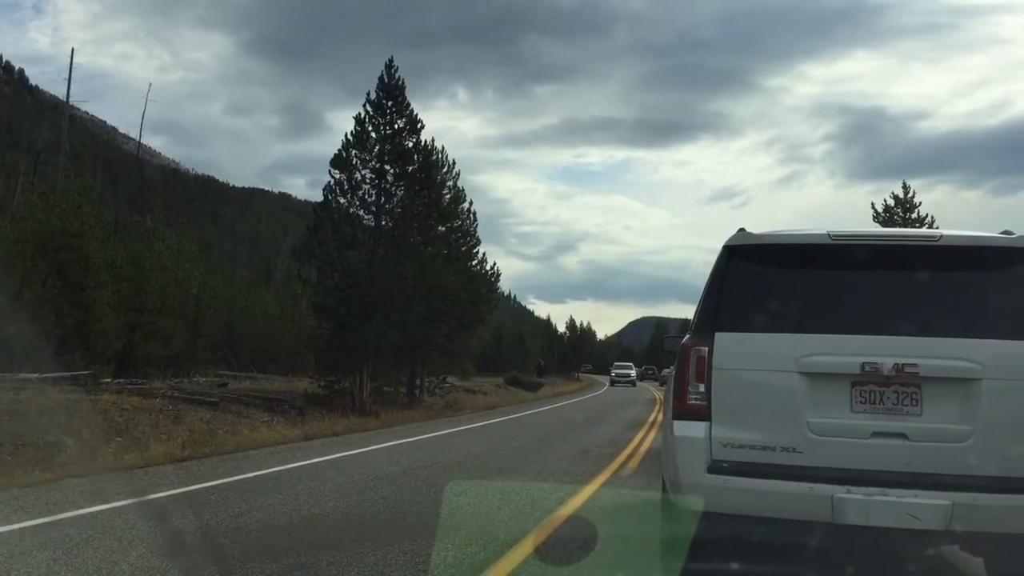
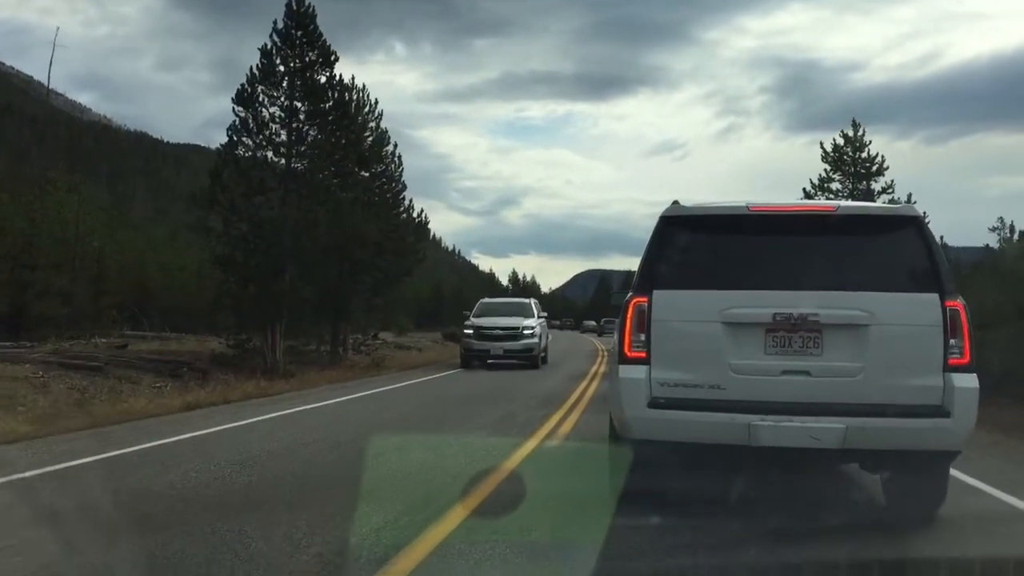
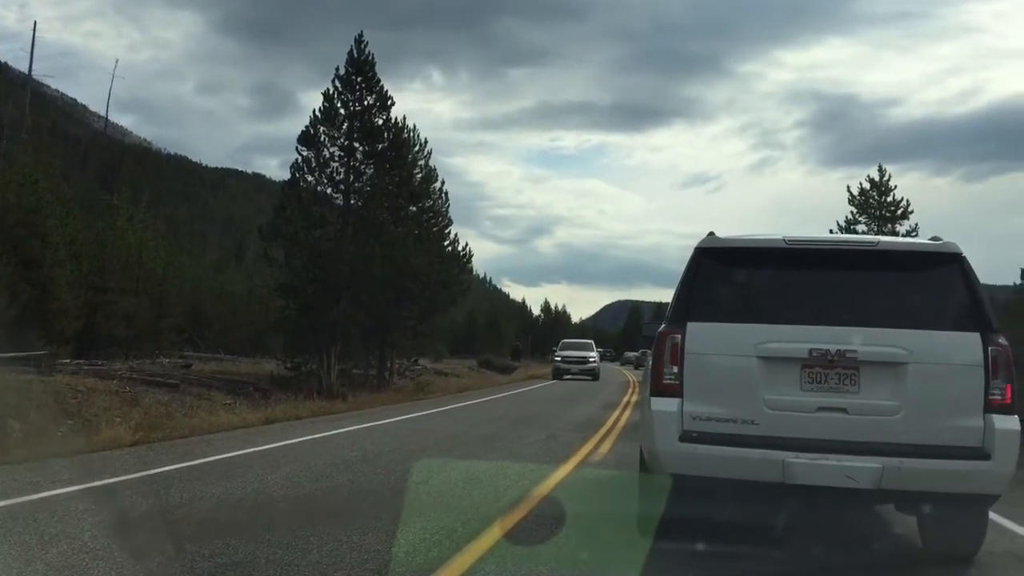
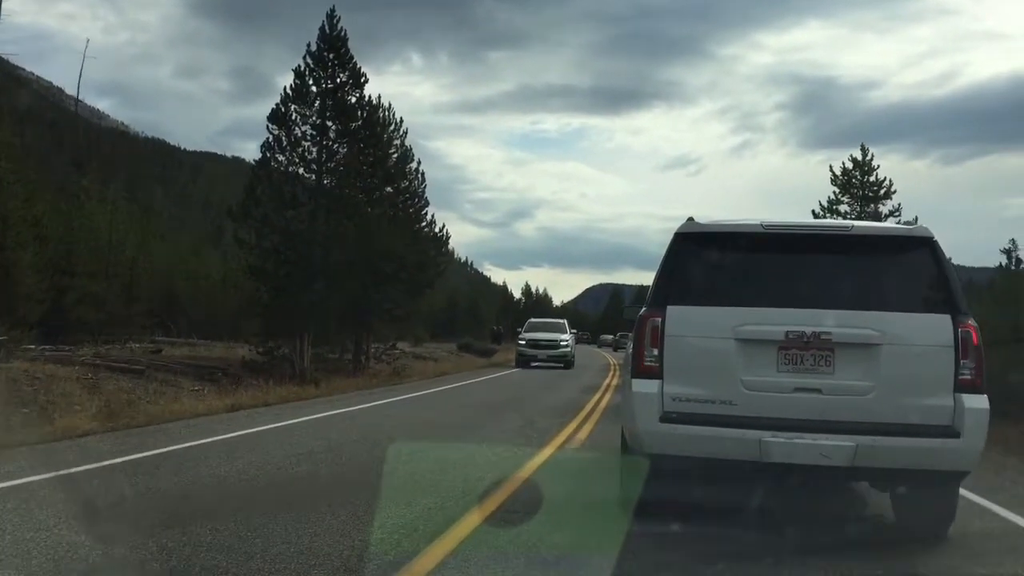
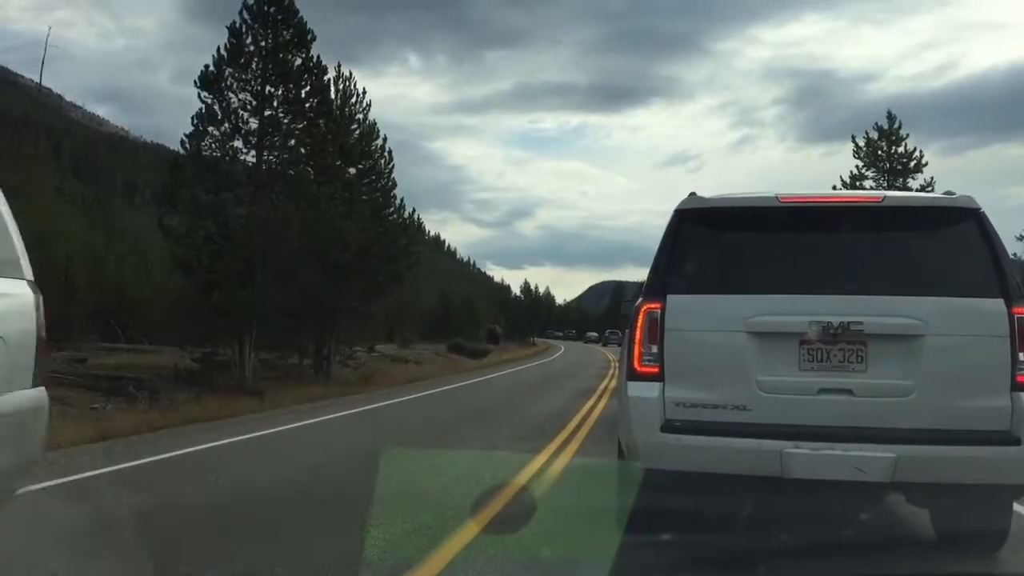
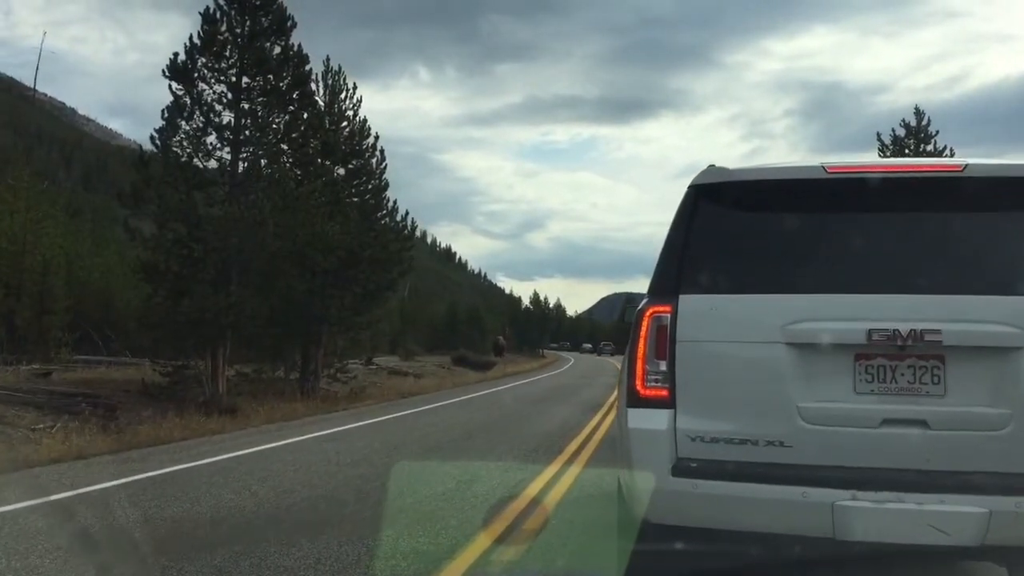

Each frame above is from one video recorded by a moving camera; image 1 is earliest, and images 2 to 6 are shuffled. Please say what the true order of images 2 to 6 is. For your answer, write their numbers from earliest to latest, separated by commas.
3, 4, 2, 5, 6
